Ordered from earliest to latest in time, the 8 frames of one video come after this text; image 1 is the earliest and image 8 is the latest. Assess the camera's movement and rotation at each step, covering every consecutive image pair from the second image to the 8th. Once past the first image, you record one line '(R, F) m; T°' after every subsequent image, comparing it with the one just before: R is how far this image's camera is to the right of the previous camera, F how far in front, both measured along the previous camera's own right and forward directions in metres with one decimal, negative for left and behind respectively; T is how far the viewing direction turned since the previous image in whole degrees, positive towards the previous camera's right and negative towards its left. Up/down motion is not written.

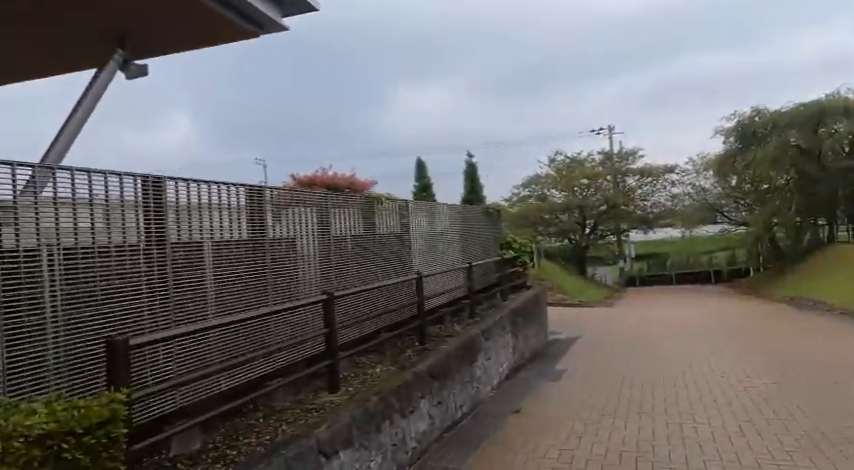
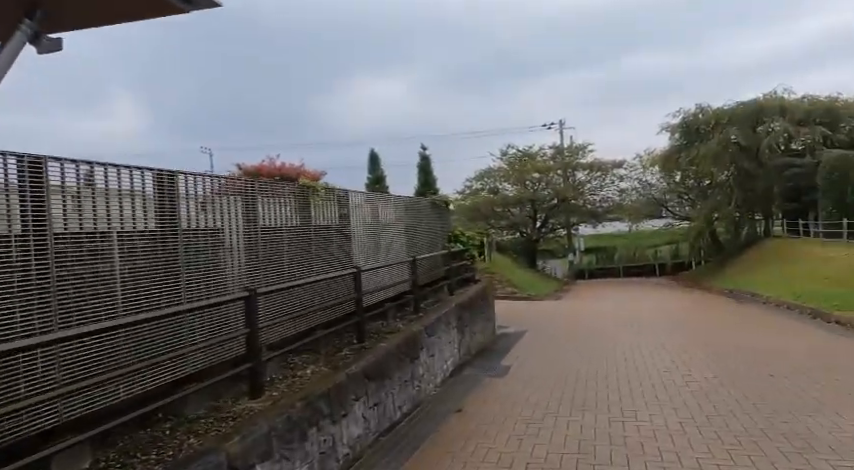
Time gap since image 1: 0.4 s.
(+0.2, +0.3) m; +5°
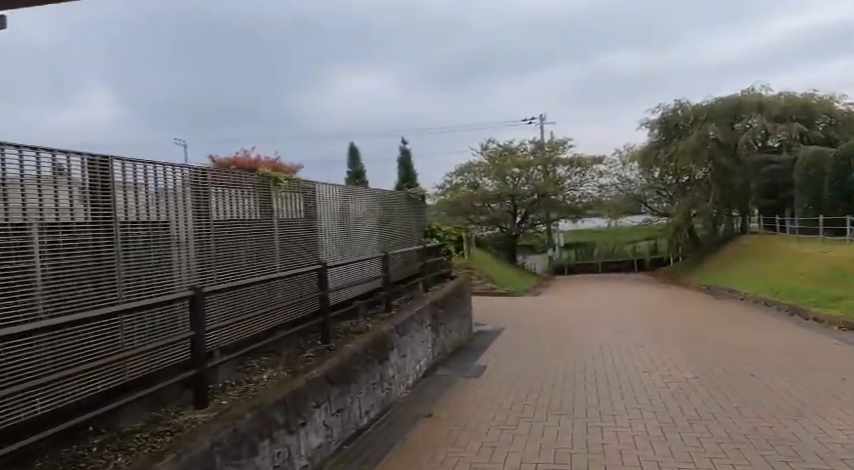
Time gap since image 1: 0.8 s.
(+0.1, +0.3) m; +2°
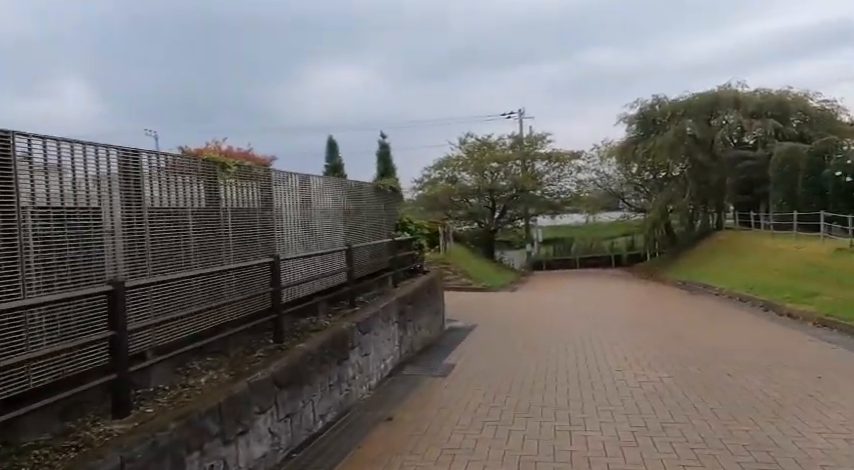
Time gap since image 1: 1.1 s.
(+0.2, +0.3) m; +2°
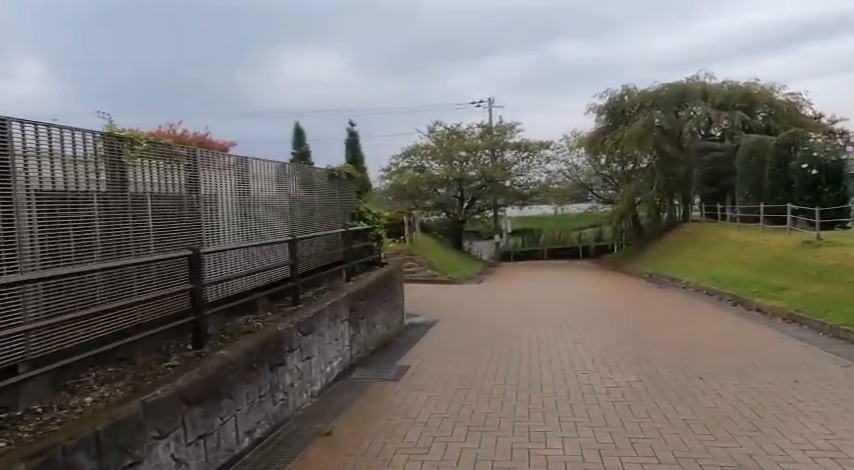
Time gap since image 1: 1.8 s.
(+0.2, +0.6) m; +3°
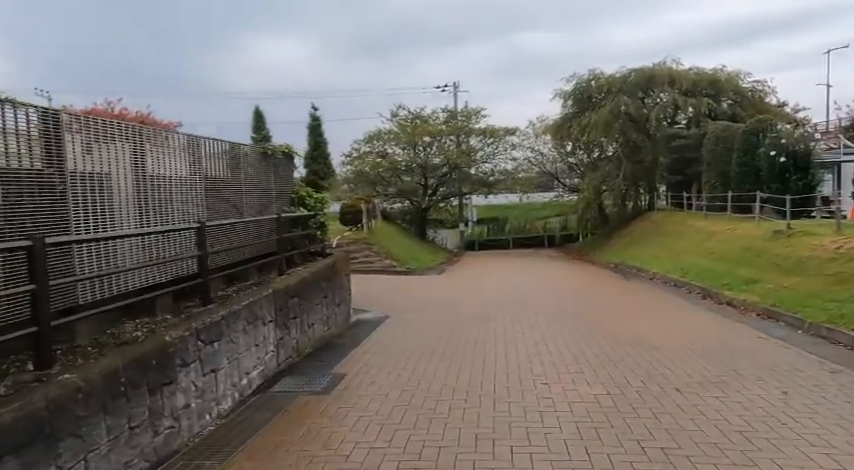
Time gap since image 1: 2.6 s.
(+0.3, +0.9) m; +3°
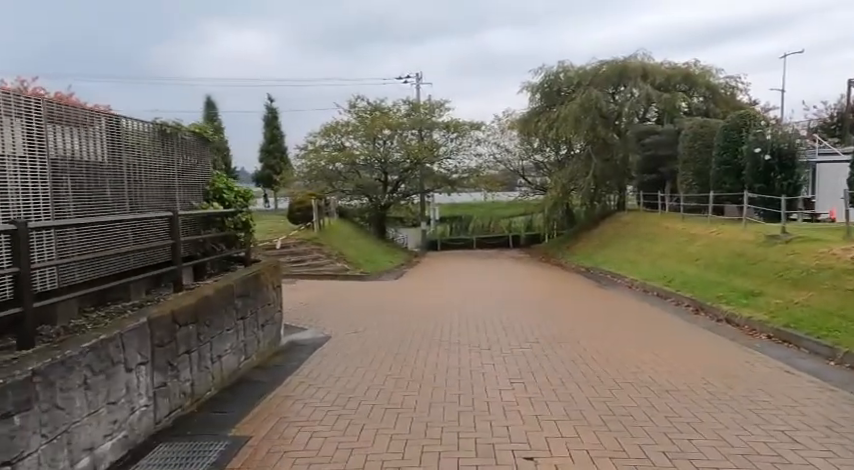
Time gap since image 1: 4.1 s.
(+0.2, +1.6) m; +4°
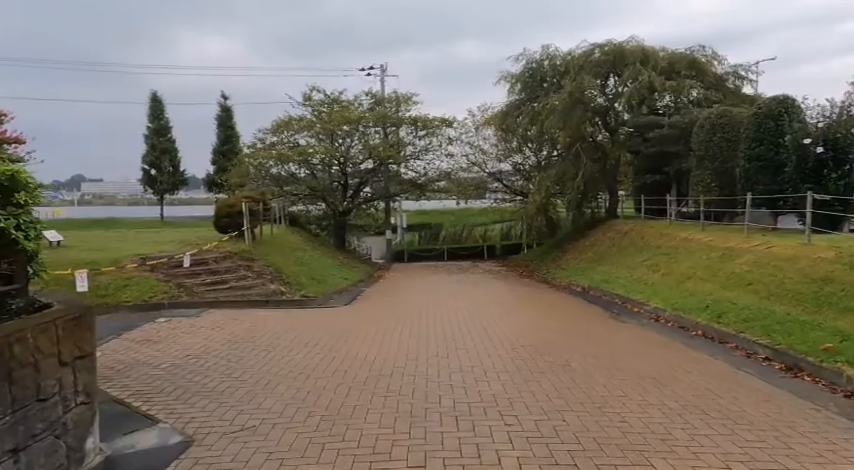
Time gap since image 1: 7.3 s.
(+0.2, +3.4) m; +3°
